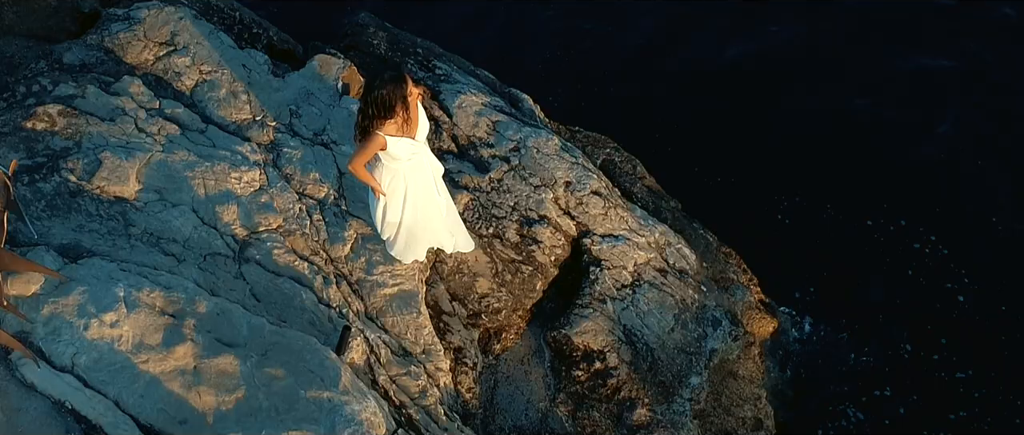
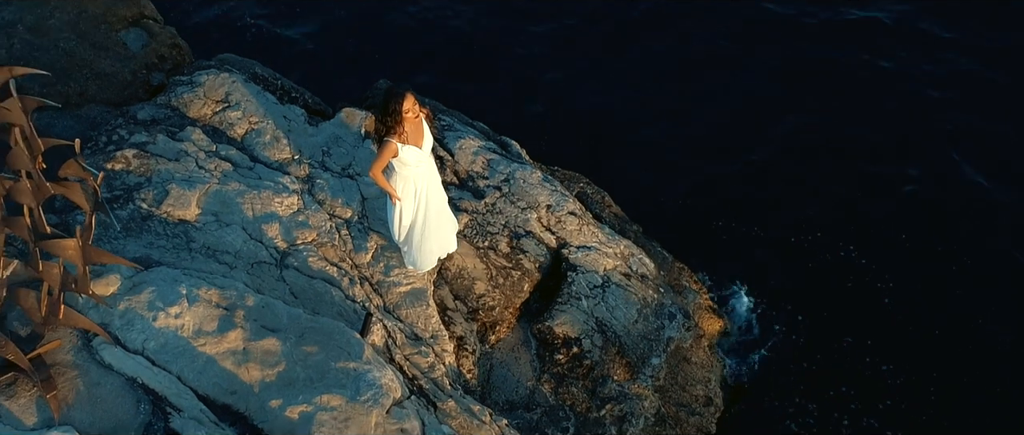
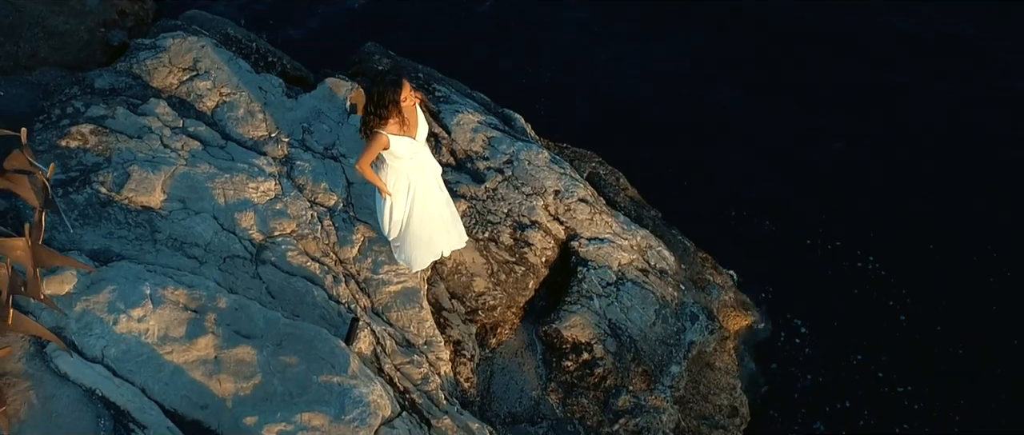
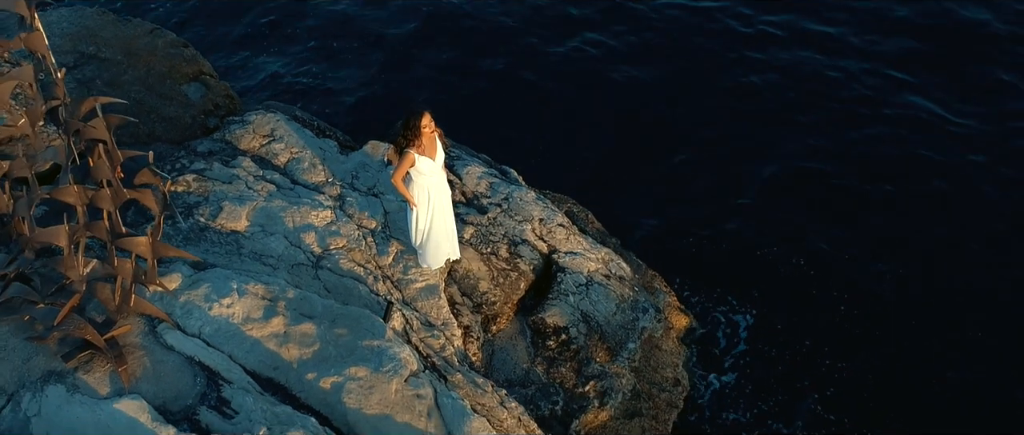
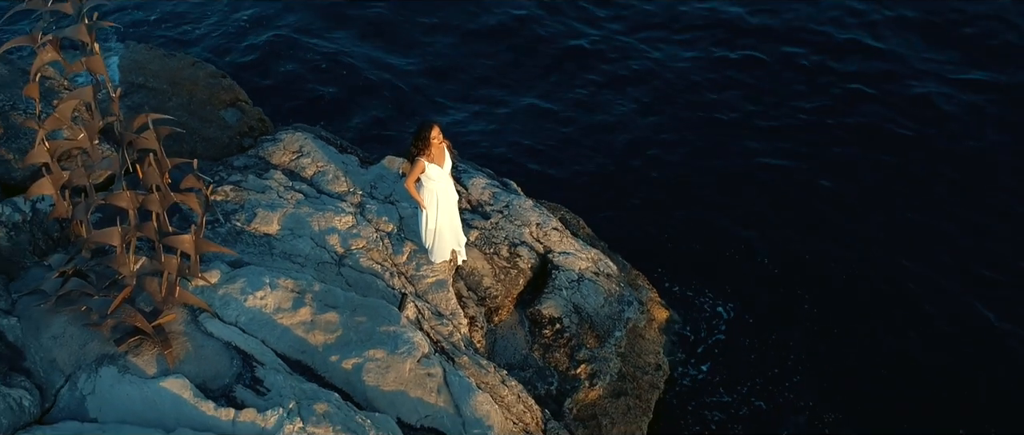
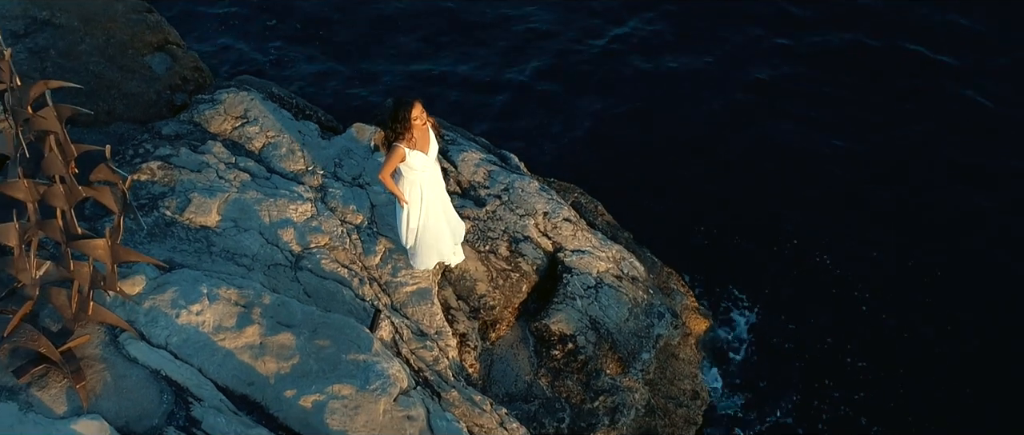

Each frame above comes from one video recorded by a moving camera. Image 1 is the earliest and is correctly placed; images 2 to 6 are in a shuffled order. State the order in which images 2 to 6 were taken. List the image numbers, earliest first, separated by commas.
3, 2, 6, 4, 5
